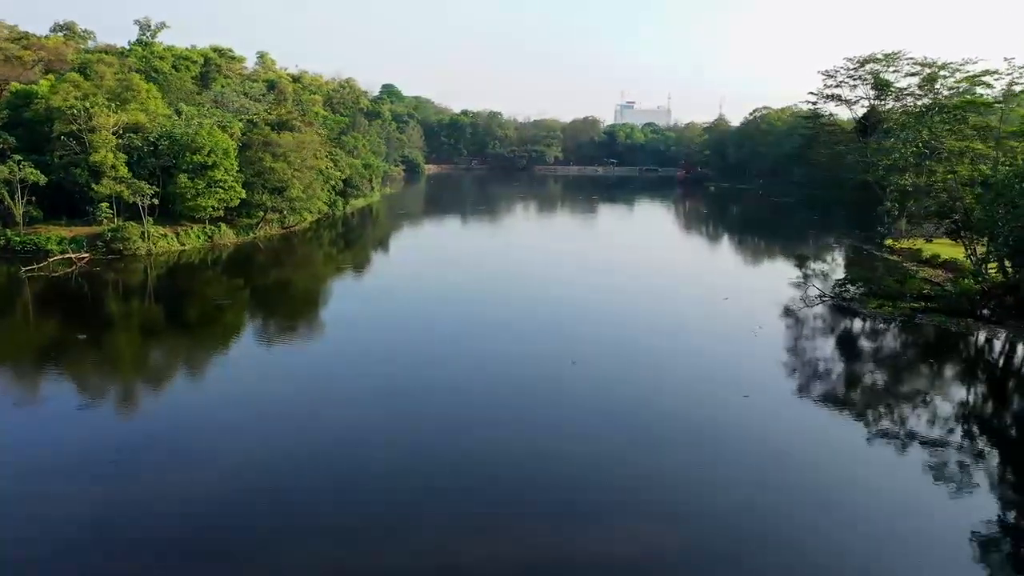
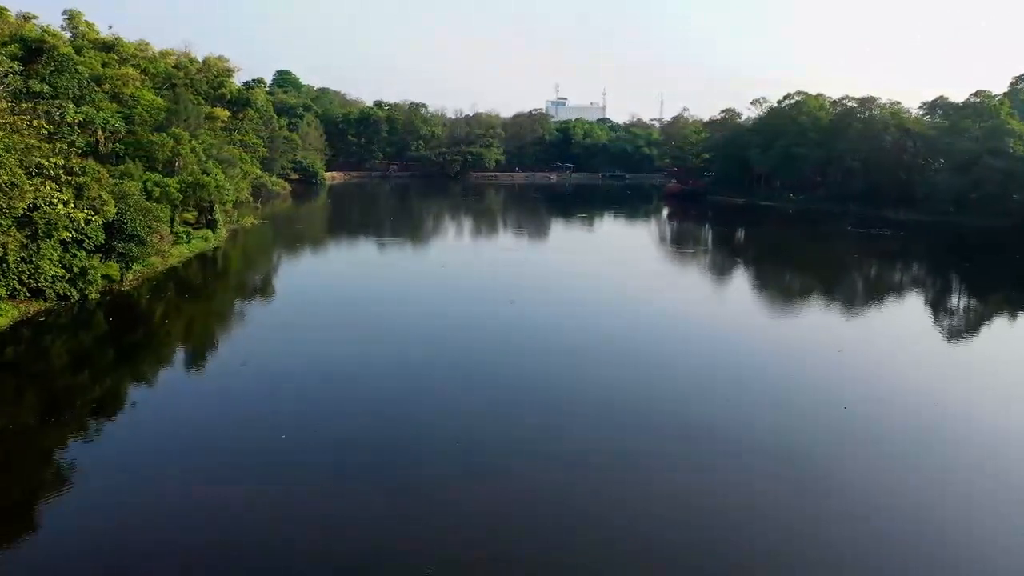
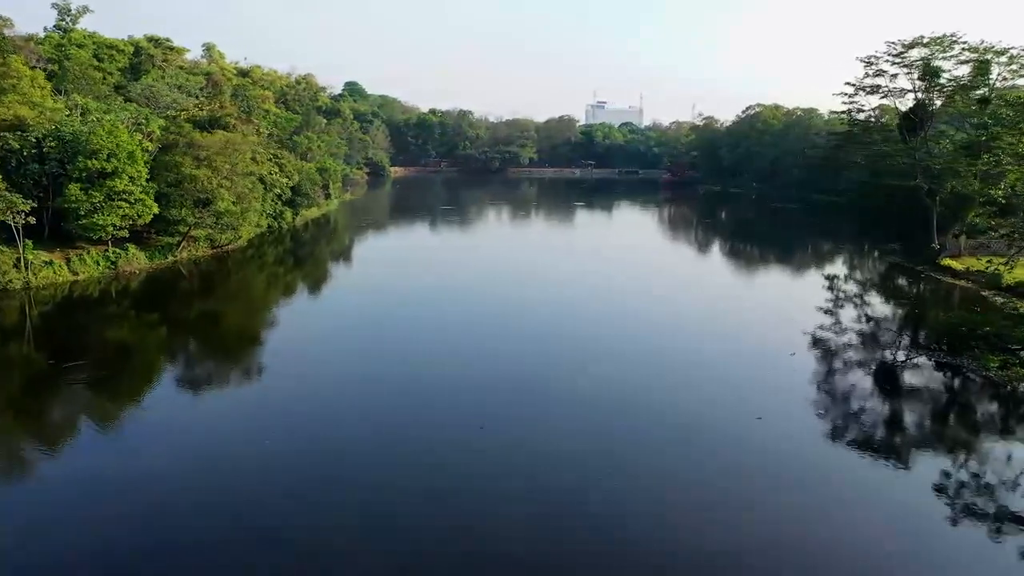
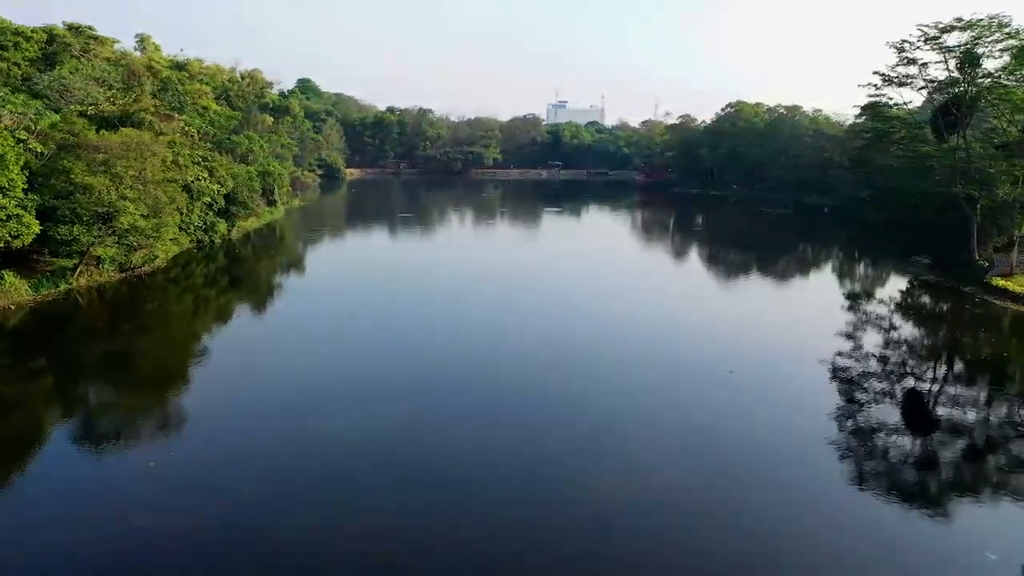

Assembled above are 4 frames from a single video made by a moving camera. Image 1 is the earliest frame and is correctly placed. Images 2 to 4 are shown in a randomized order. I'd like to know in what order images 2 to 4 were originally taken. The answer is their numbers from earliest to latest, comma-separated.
3, 4, 2
